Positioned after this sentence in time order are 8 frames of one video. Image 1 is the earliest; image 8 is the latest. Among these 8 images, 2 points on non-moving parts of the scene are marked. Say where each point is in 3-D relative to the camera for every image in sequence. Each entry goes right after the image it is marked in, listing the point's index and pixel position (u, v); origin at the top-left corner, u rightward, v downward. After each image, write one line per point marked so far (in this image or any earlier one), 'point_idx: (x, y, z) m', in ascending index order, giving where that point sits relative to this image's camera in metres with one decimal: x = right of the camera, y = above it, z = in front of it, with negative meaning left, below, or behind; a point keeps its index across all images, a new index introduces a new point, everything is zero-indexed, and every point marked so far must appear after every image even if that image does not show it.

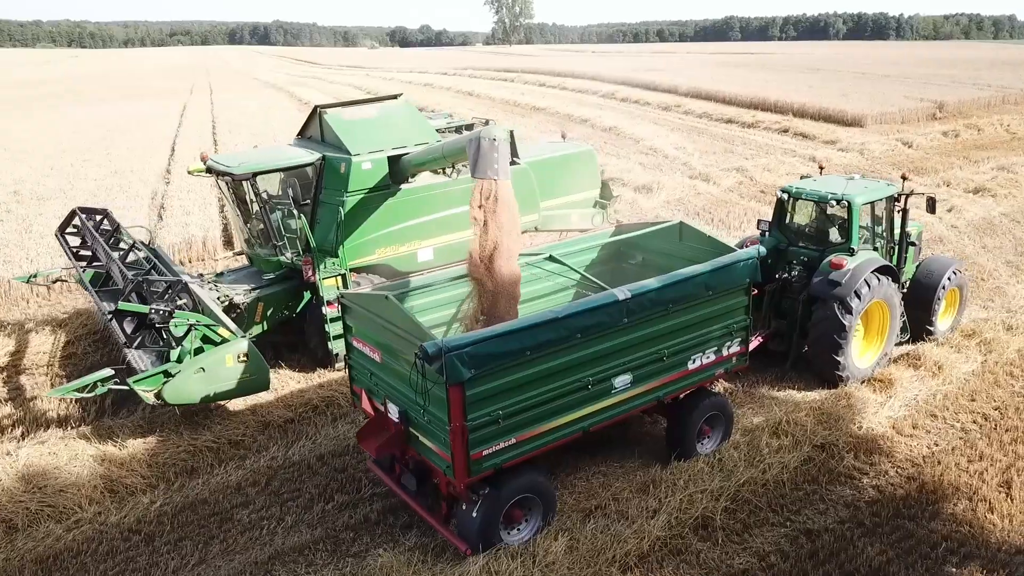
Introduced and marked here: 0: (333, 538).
0: (-1.3, -1.8, +5.4) m
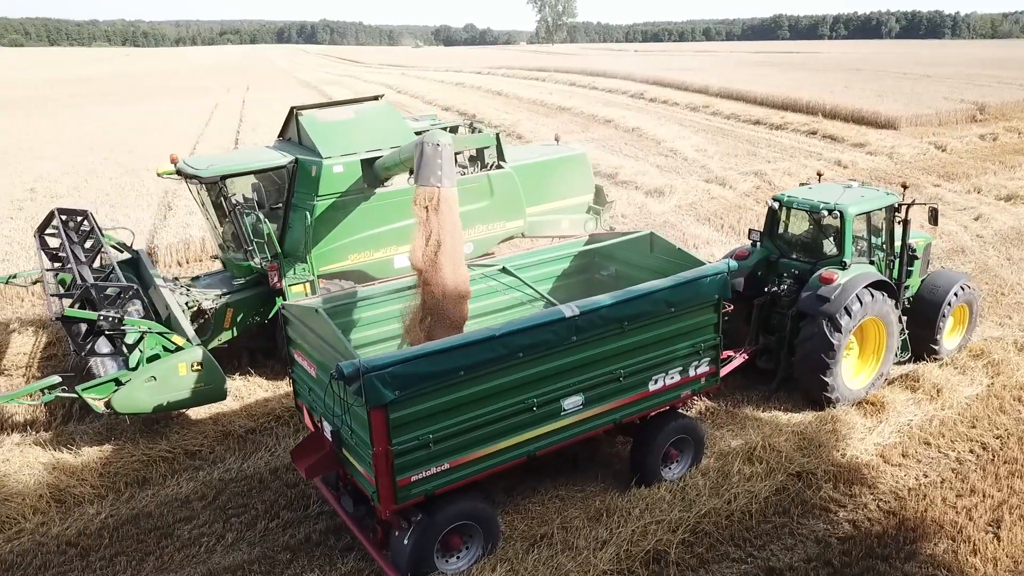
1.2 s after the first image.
0: (-1.7, -1.9, +5.2) m
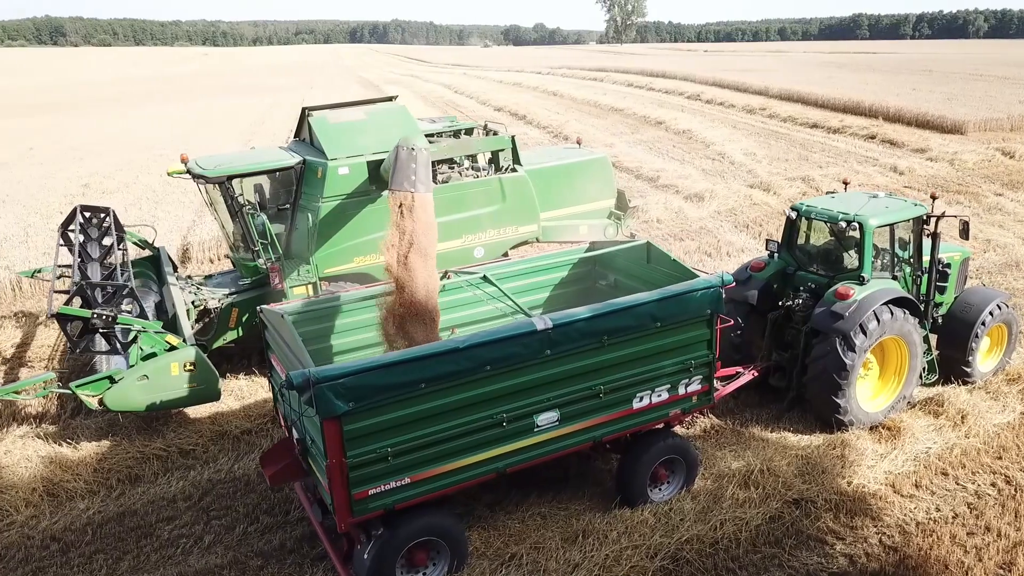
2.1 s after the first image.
0: (-1.9, -1.9, +5.2) m
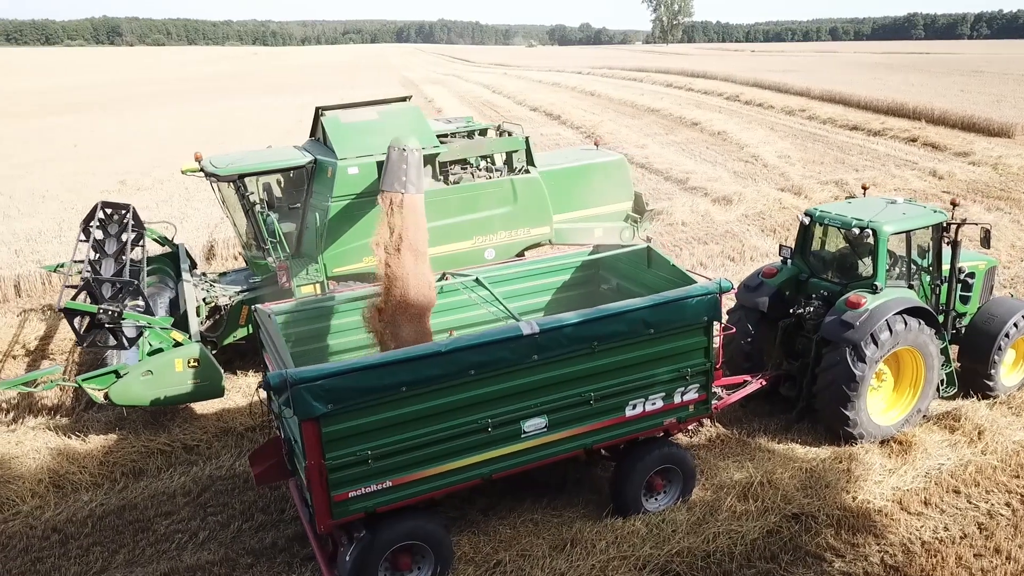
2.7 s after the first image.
0: (-2.0, -1.9, +5.2) m
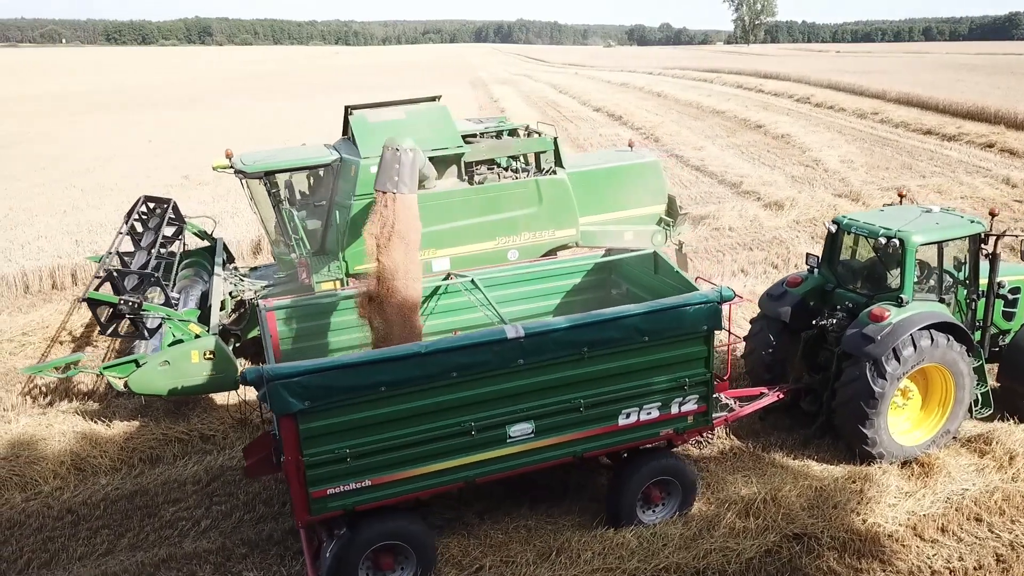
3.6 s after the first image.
0: (-2.0, -1.9, +5.3) m
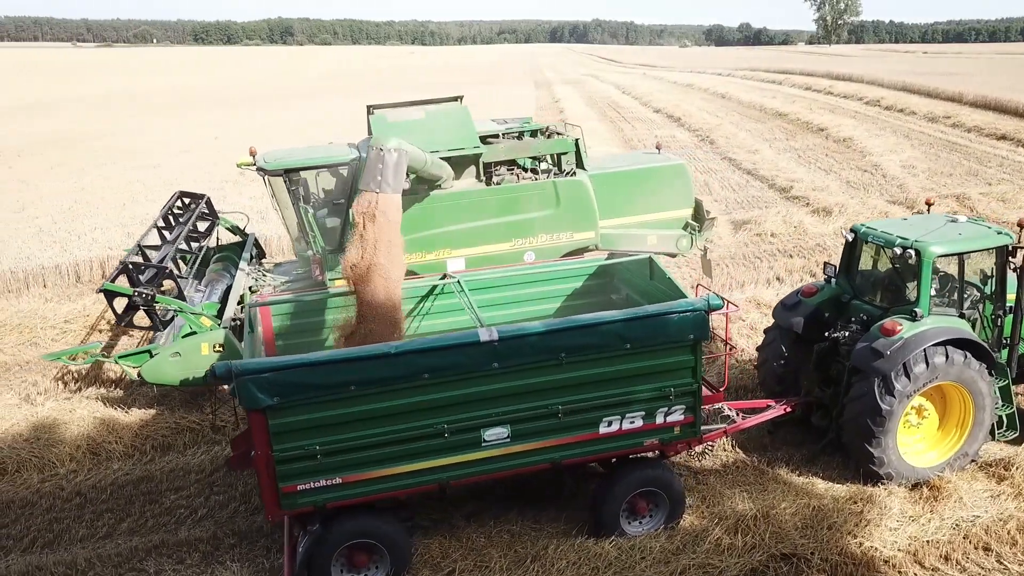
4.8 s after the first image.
0: (-2.2, -1.8, +5.4) m
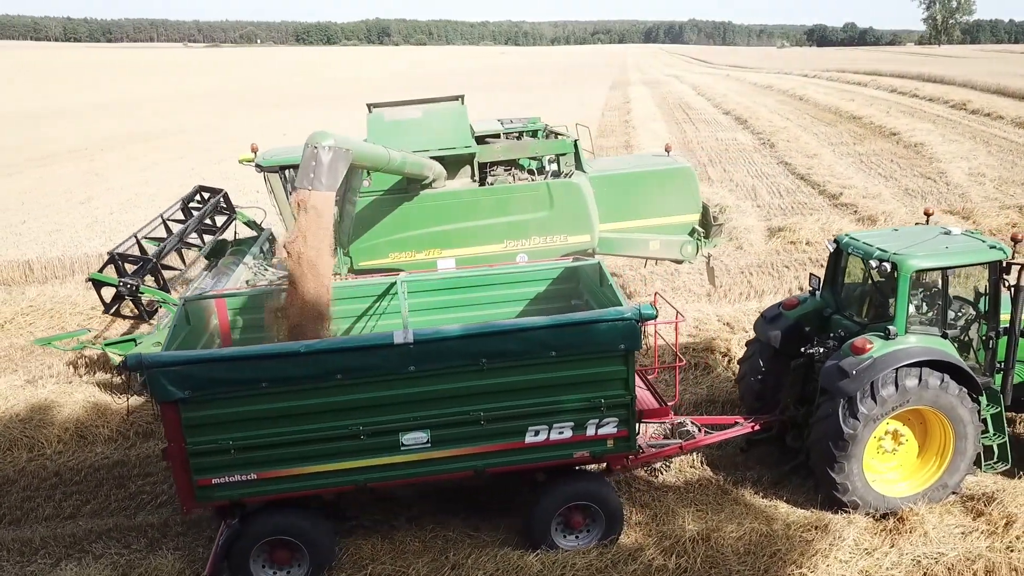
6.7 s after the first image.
0: (-2.6, -1.8, +5.6) m
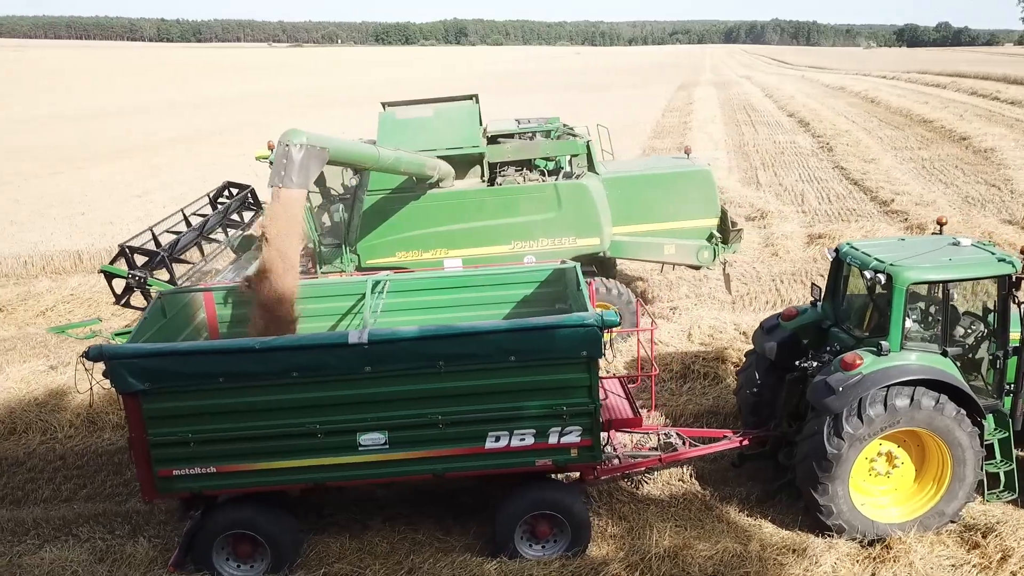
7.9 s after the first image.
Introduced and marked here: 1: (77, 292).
0: (-2.8, -1.7, +5.7) m
1: (-6.9, -0.1, +11.7) m
